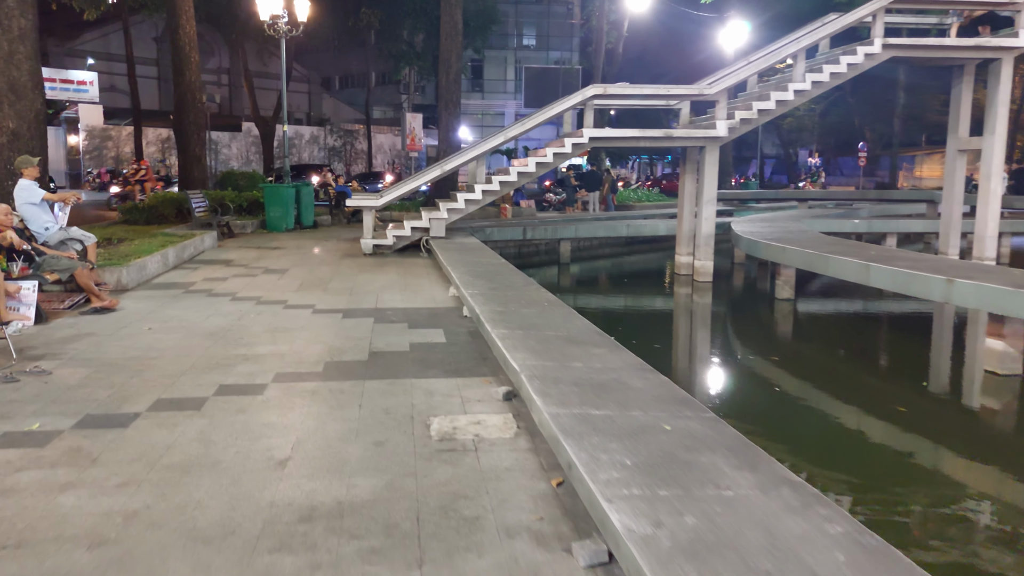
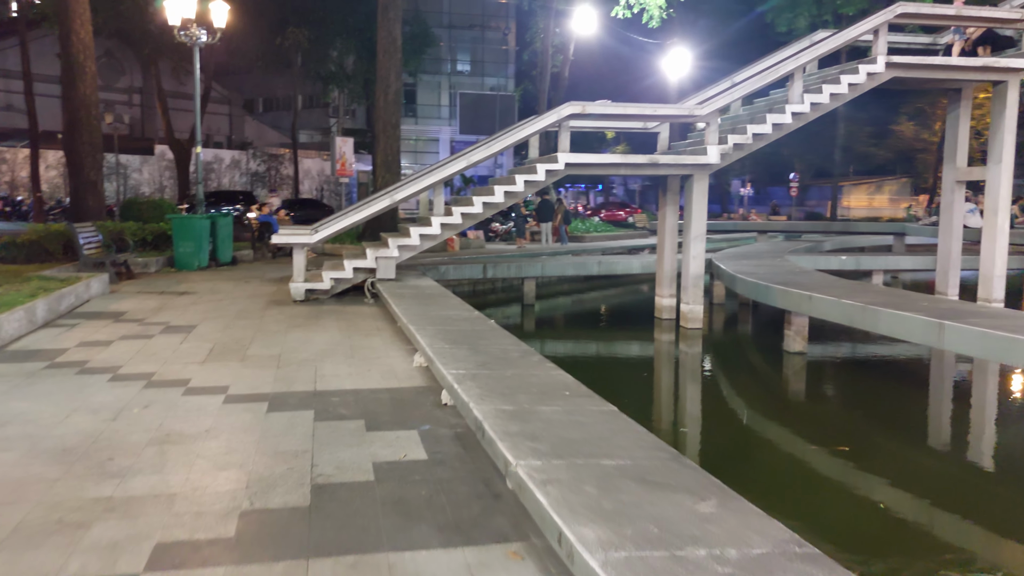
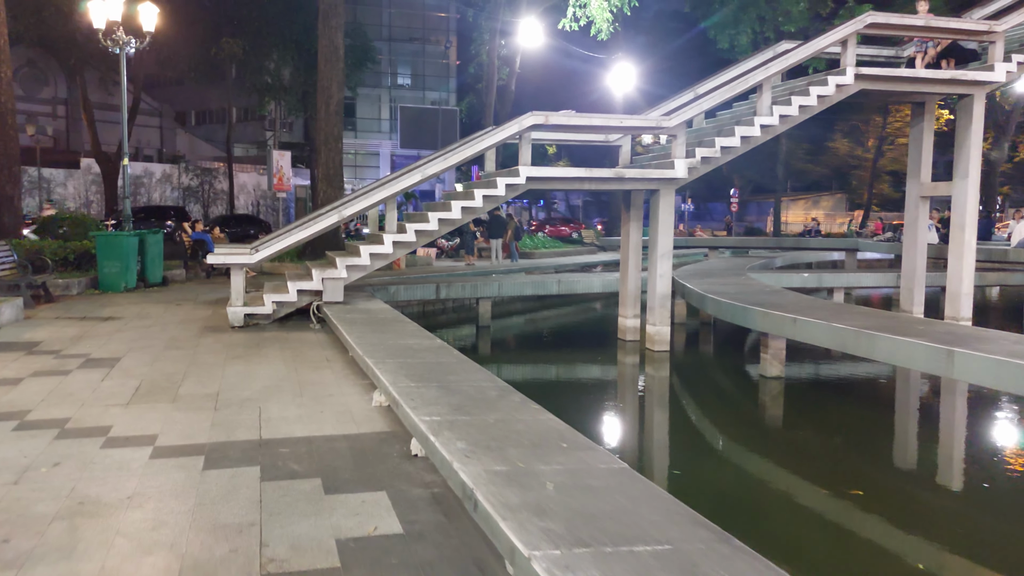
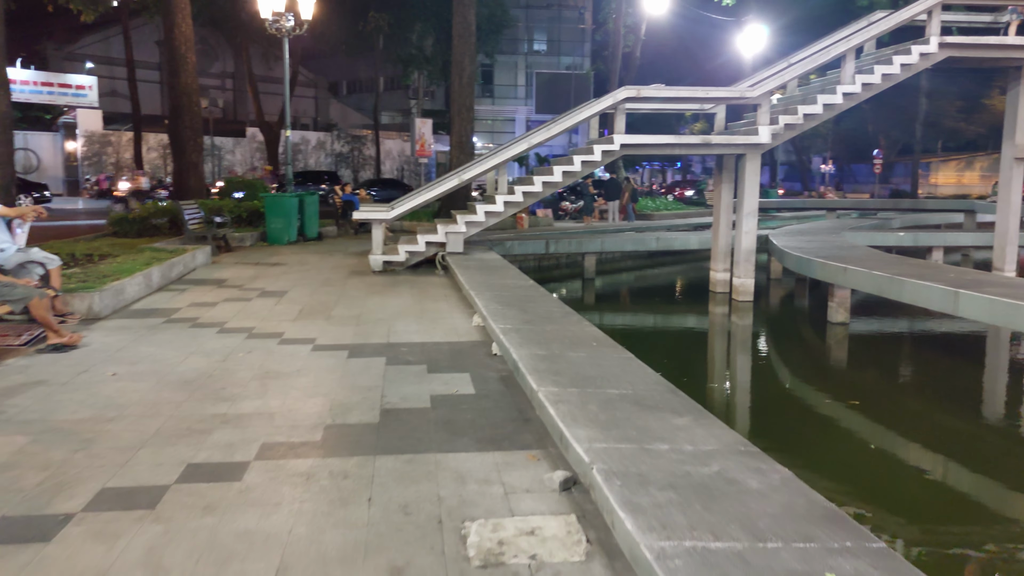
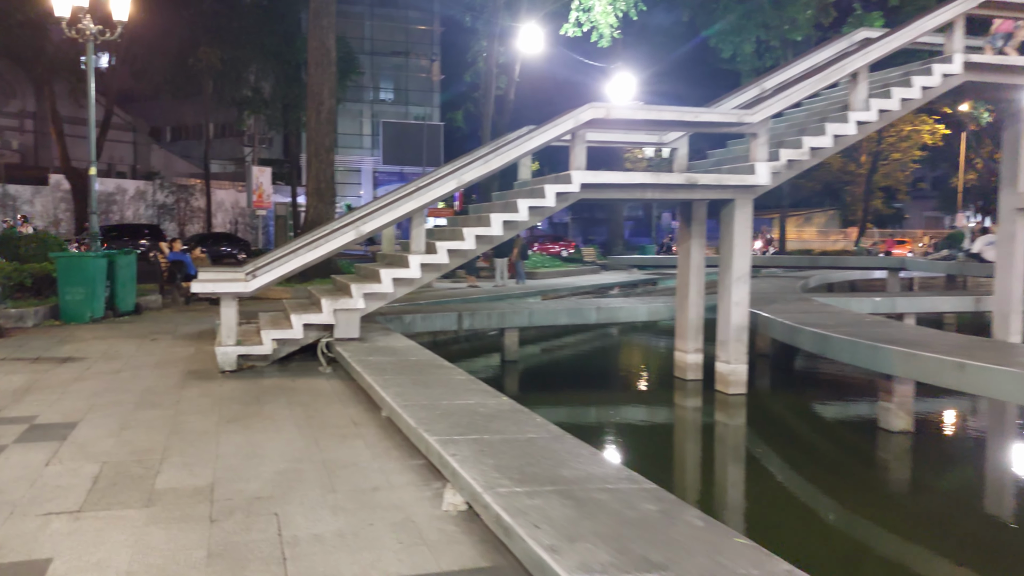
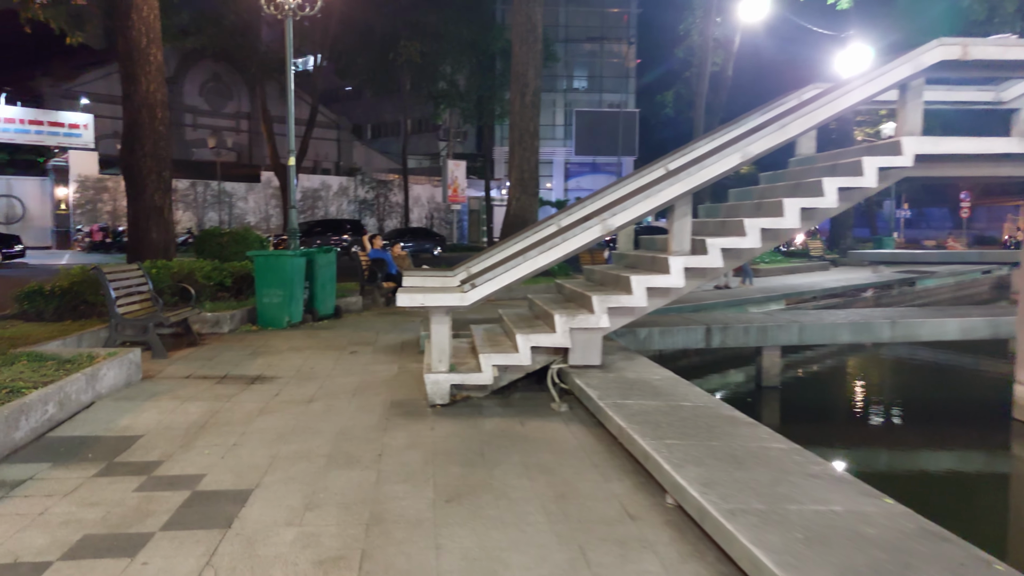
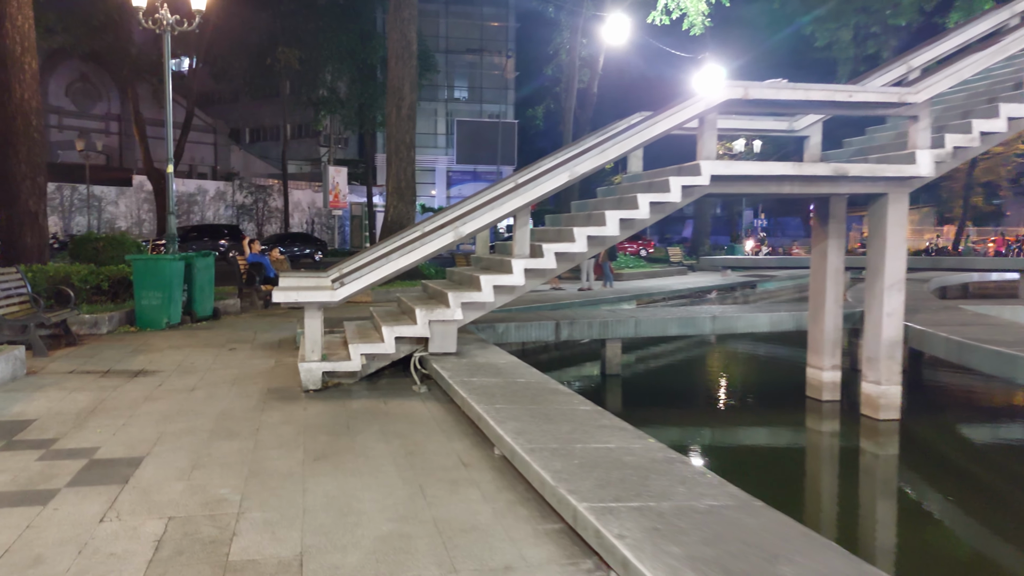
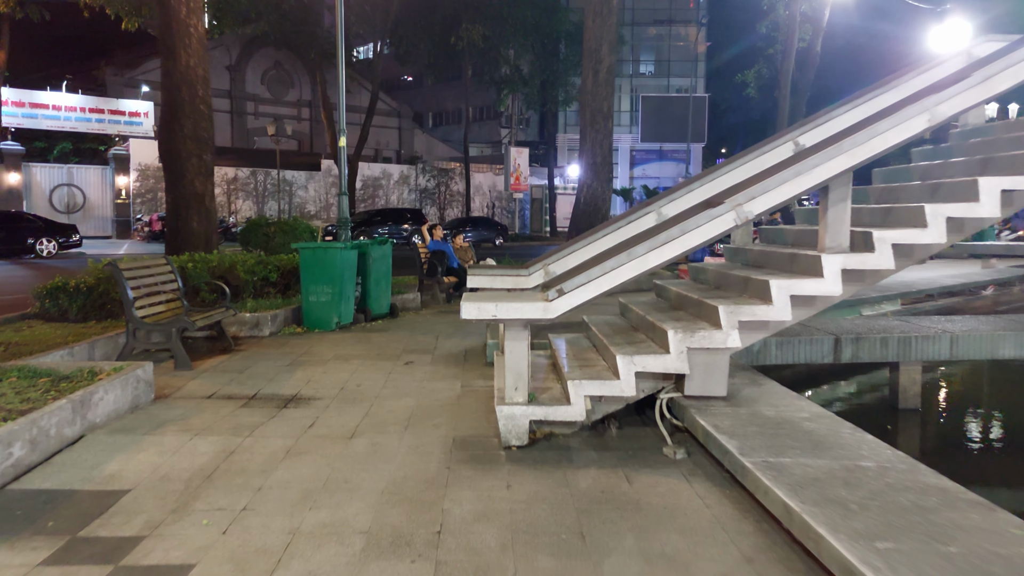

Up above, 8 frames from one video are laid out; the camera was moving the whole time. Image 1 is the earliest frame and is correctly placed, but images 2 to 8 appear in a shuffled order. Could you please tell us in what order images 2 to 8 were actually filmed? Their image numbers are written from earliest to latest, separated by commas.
4, 2, 3, 5, 7, 6, 8
